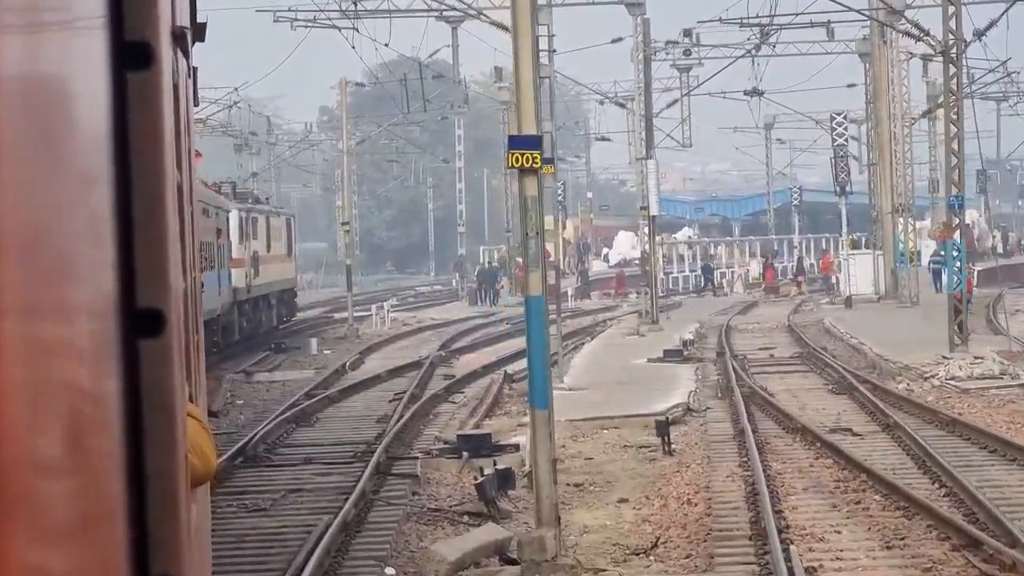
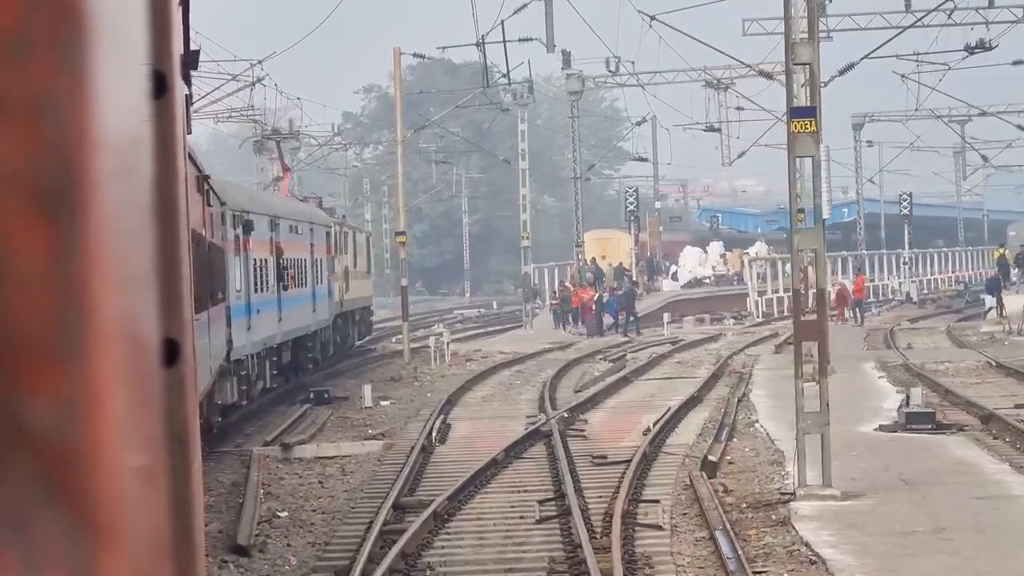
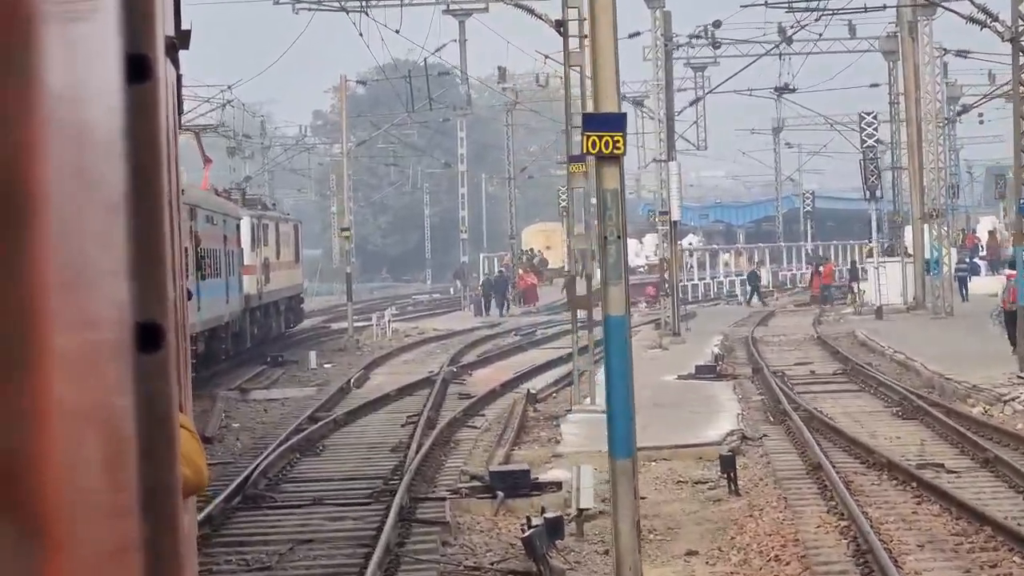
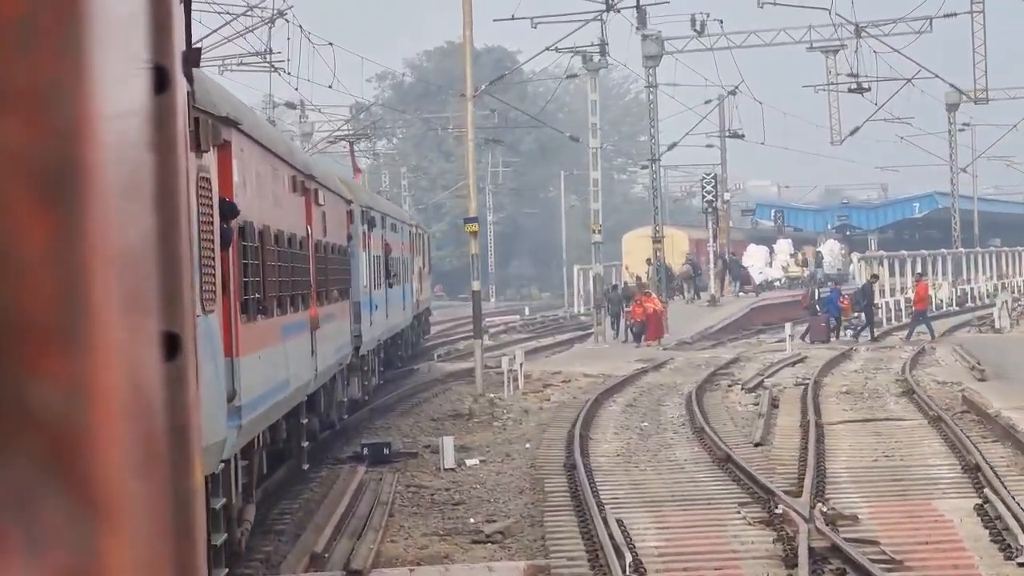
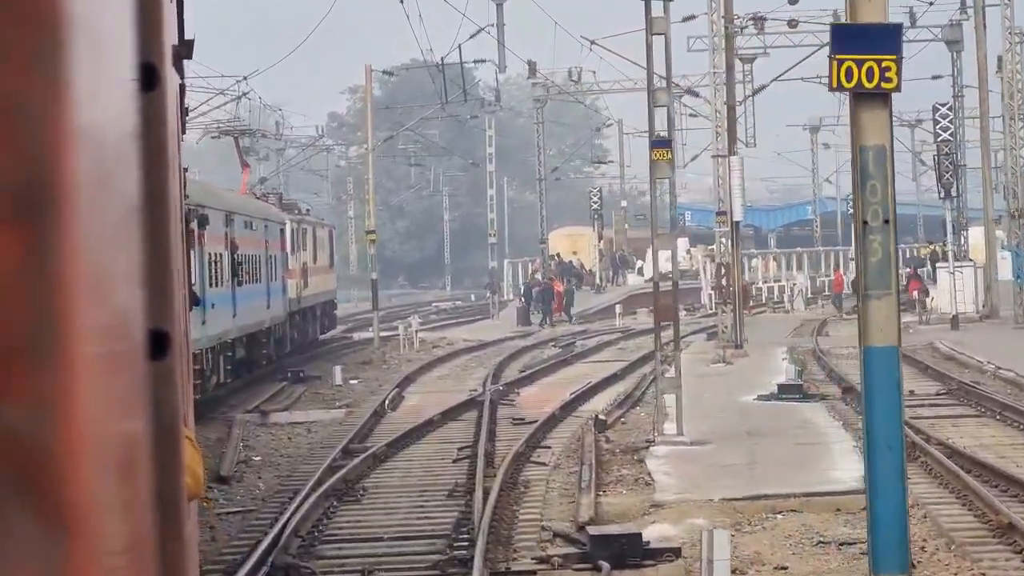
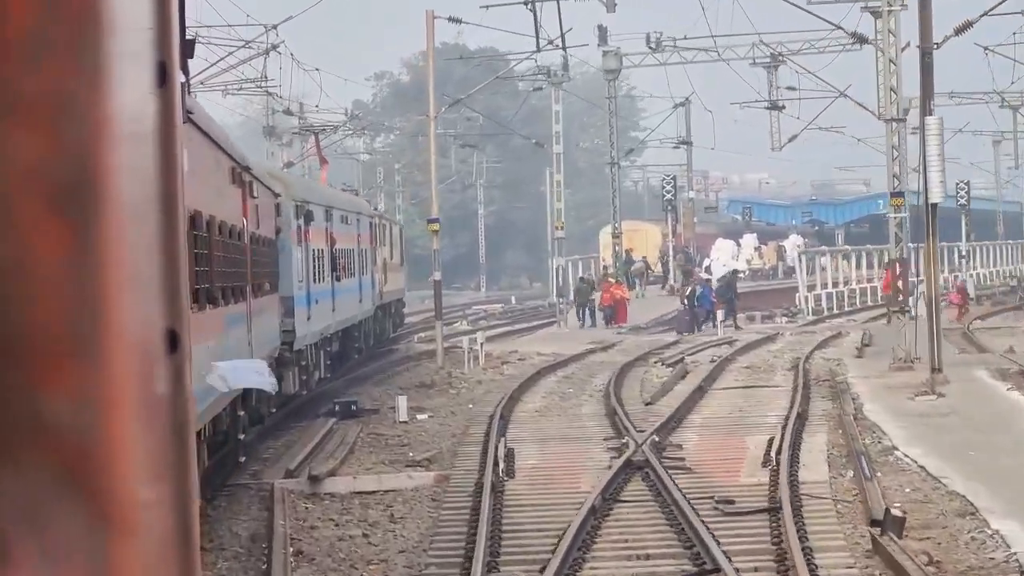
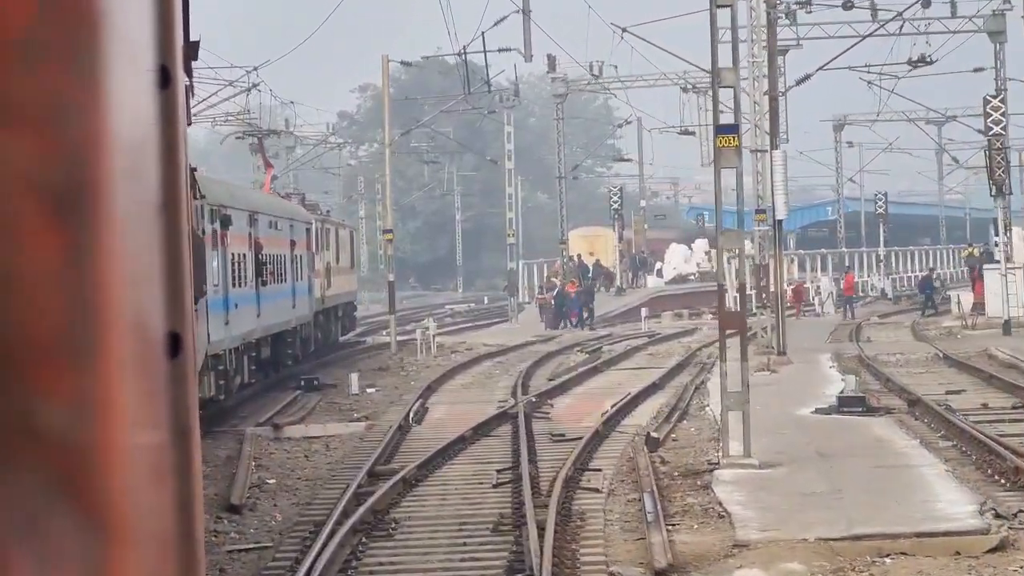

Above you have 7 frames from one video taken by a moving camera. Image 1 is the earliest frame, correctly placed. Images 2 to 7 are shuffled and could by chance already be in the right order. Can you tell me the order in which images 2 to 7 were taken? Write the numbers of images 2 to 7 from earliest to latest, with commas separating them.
3, 5, 7, 2, 6, 4
